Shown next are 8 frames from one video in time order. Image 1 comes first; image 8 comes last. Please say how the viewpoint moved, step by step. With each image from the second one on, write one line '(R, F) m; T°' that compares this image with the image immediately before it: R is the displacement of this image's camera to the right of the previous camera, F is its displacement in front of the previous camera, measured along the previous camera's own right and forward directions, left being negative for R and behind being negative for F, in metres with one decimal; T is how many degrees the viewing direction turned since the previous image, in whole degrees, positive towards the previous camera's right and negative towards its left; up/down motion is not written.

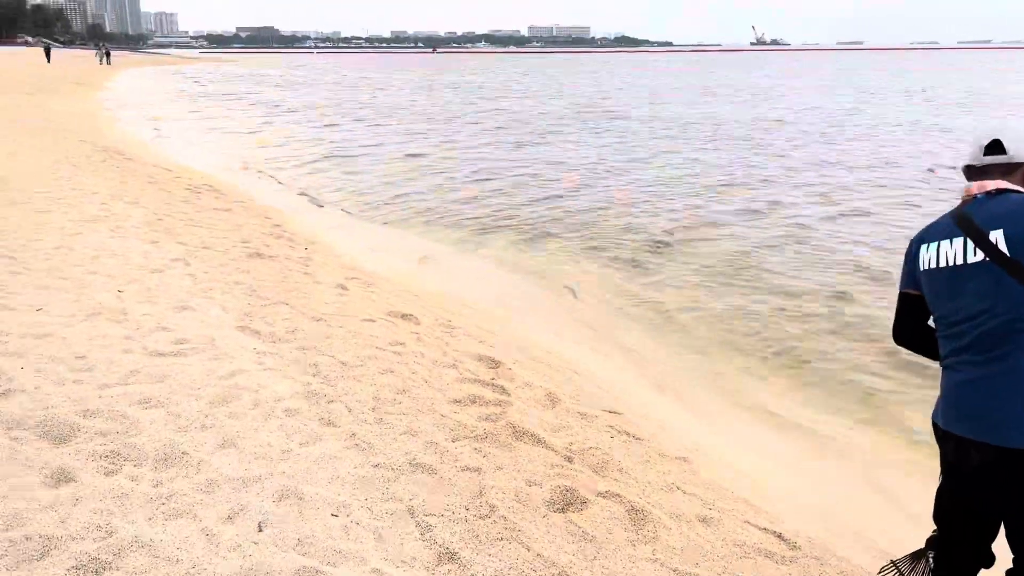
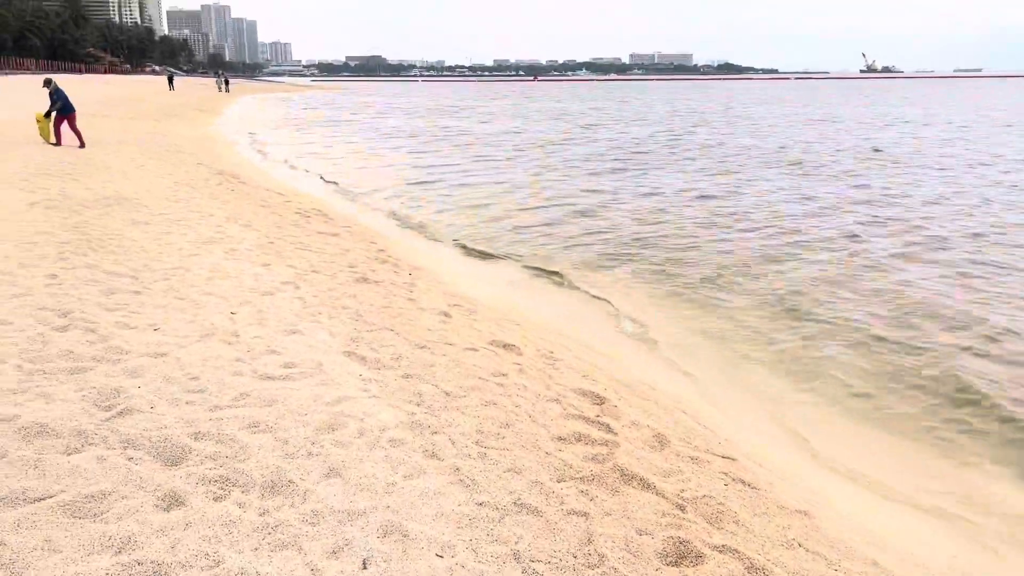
(-0.2, +0.2) m; -7°
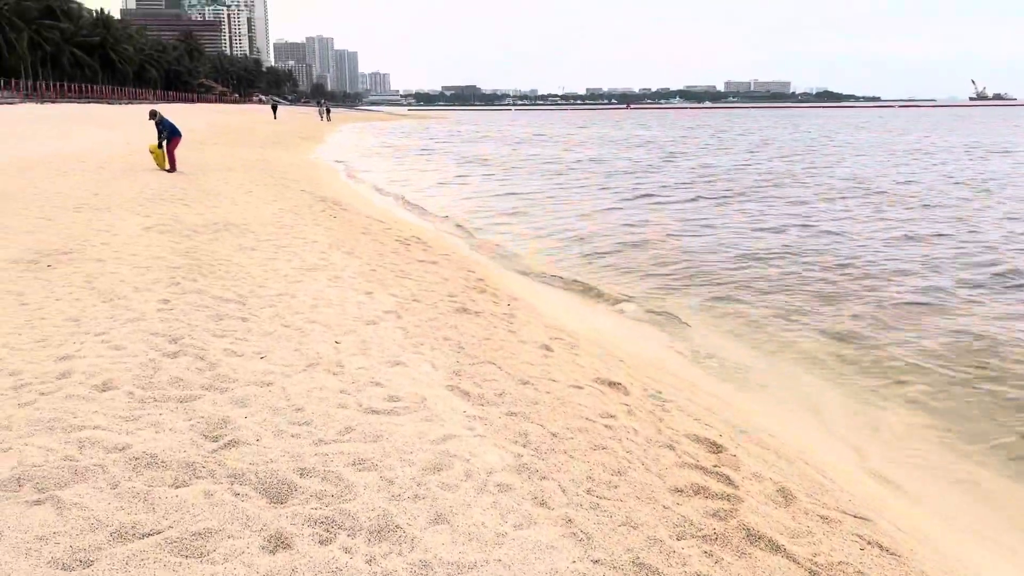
(-0.2, +0.3) m; -6°
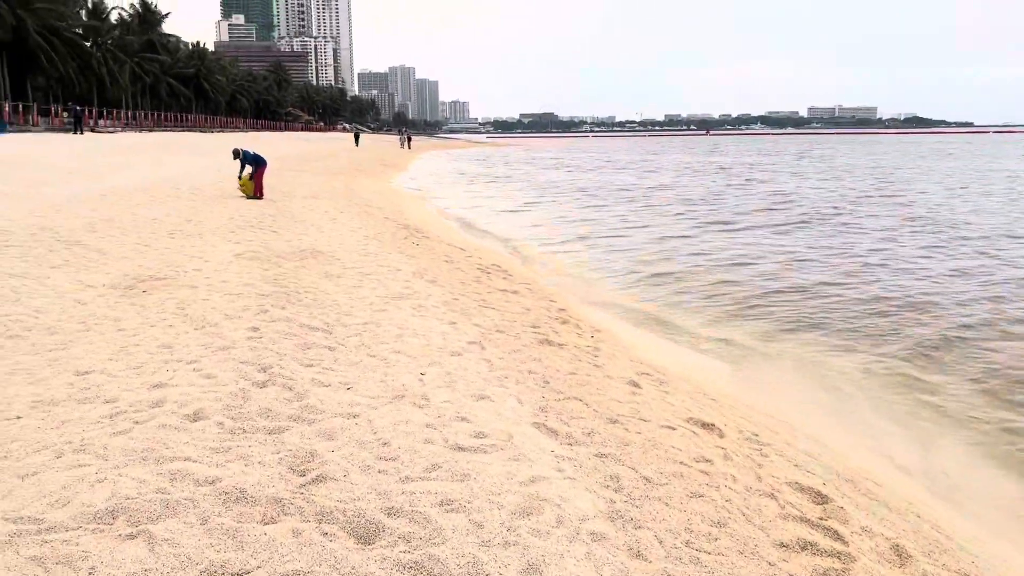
(-0.2, +0.2) m; -5°
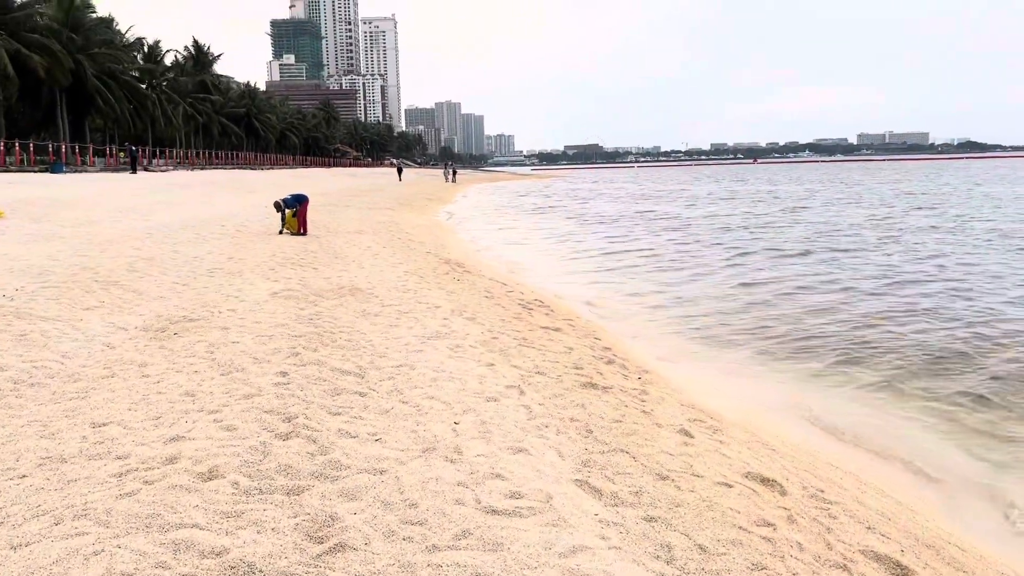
(0.0, +0.4) m; -4°
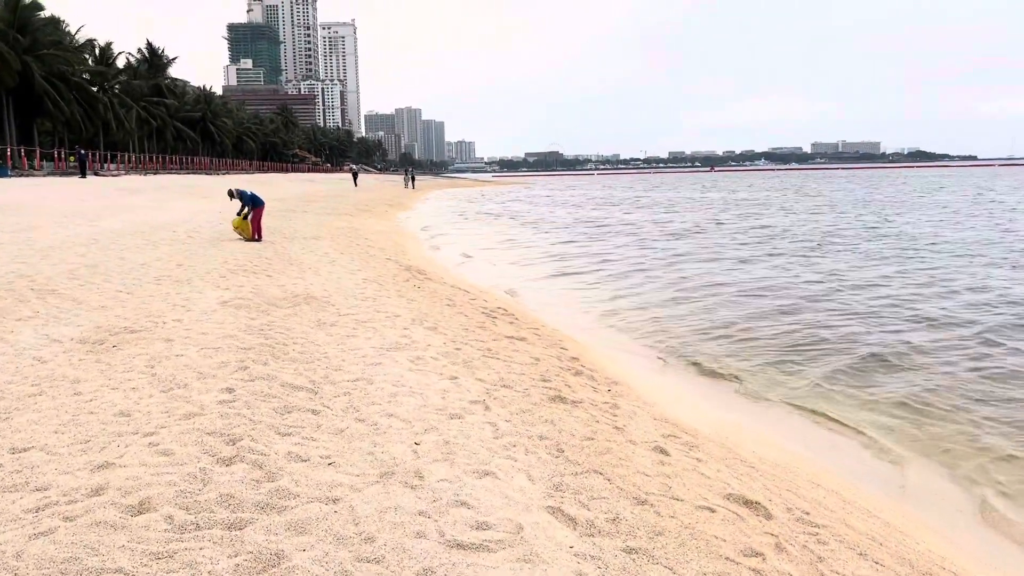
(0.0, +0.3) m; +3°
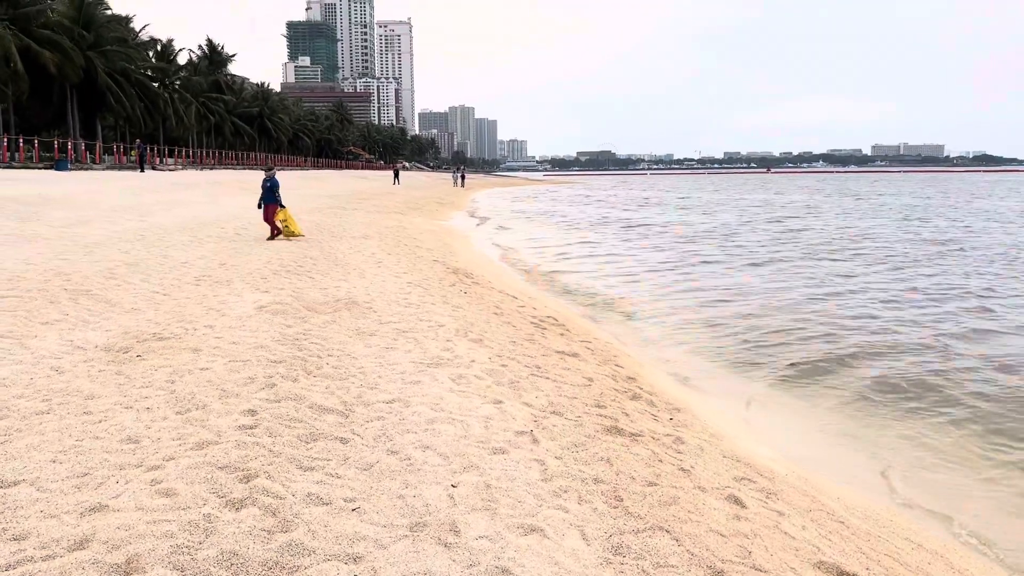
(0.0, +0.6) m; -4°
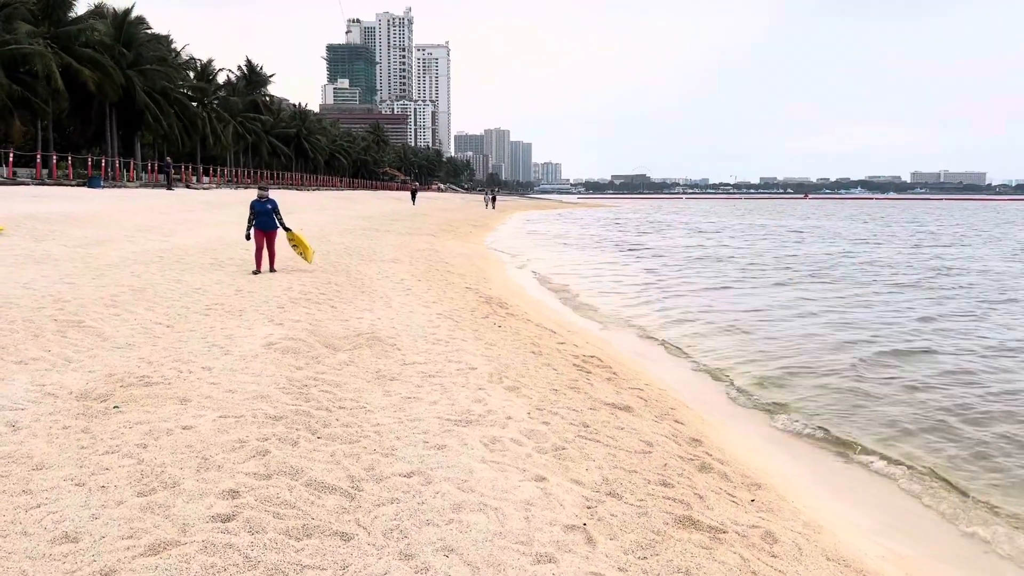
(-0.1, +1.1) m; -3°
